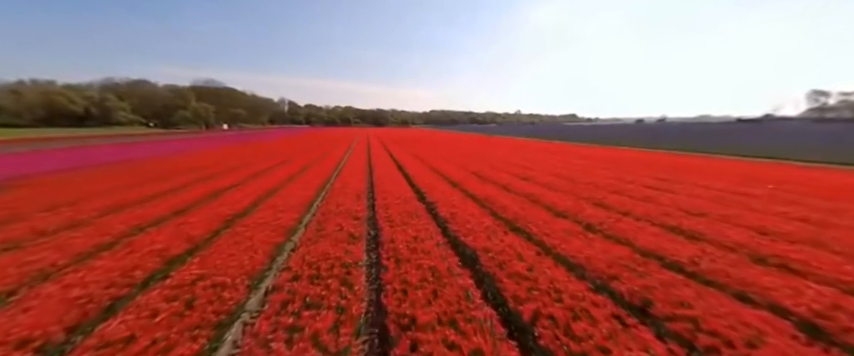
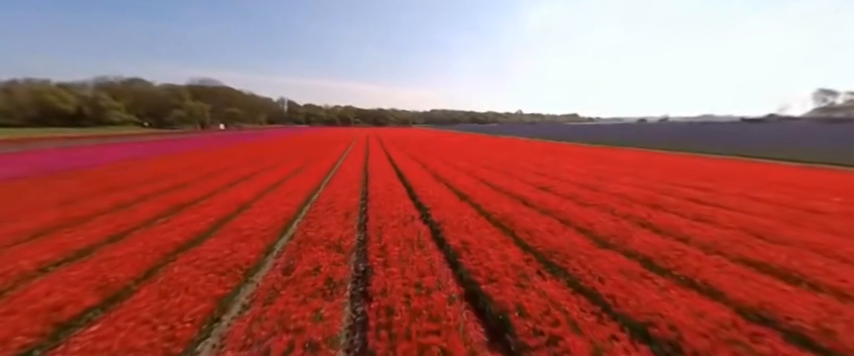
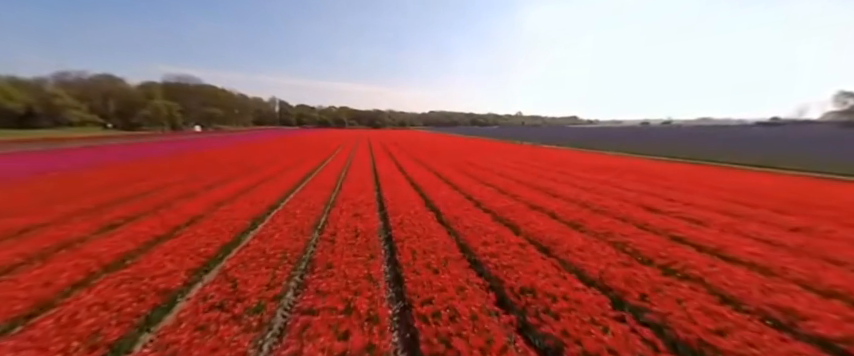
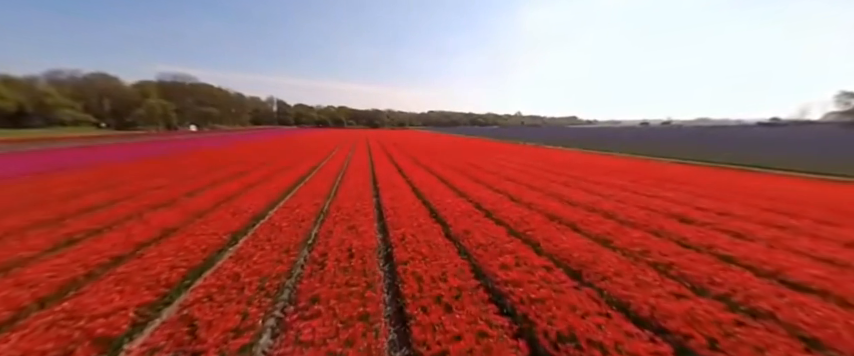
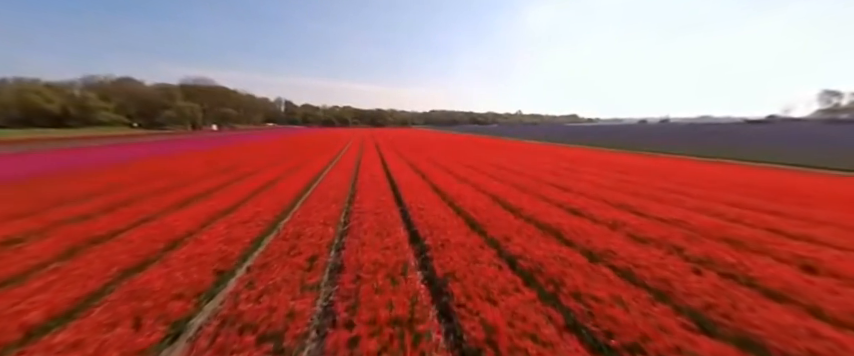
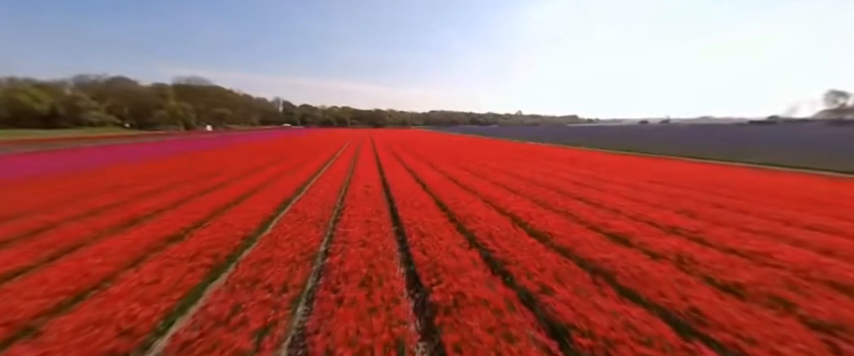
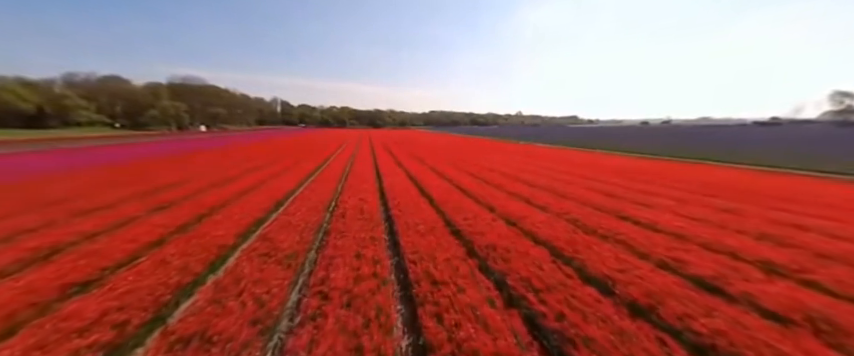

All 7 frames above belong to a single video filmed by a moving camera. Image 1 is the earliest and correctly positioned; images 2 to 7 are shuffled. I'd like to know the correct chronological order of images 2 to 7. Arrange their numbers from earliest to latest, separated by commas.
2, 5, 6, 7, 3, 4
